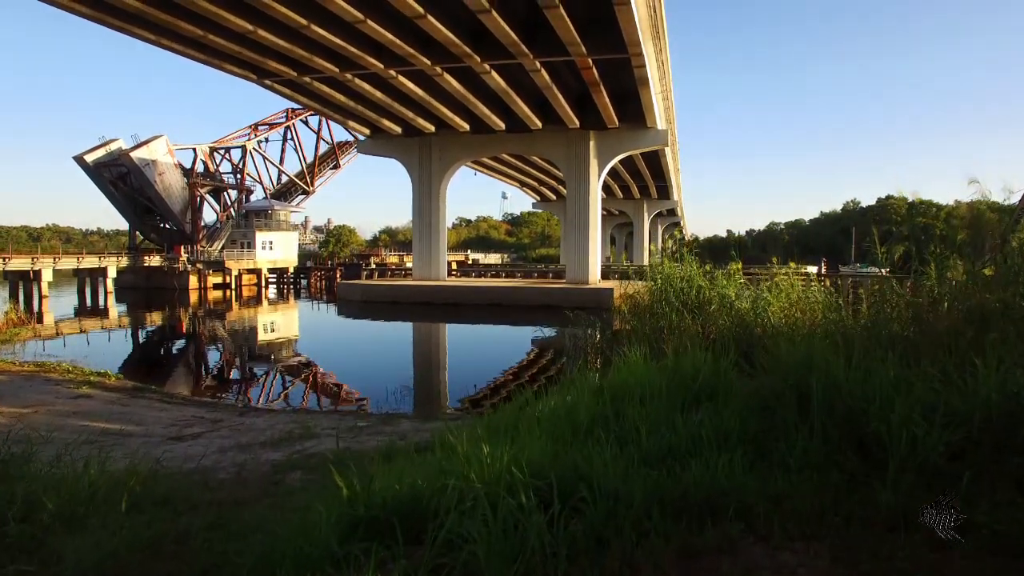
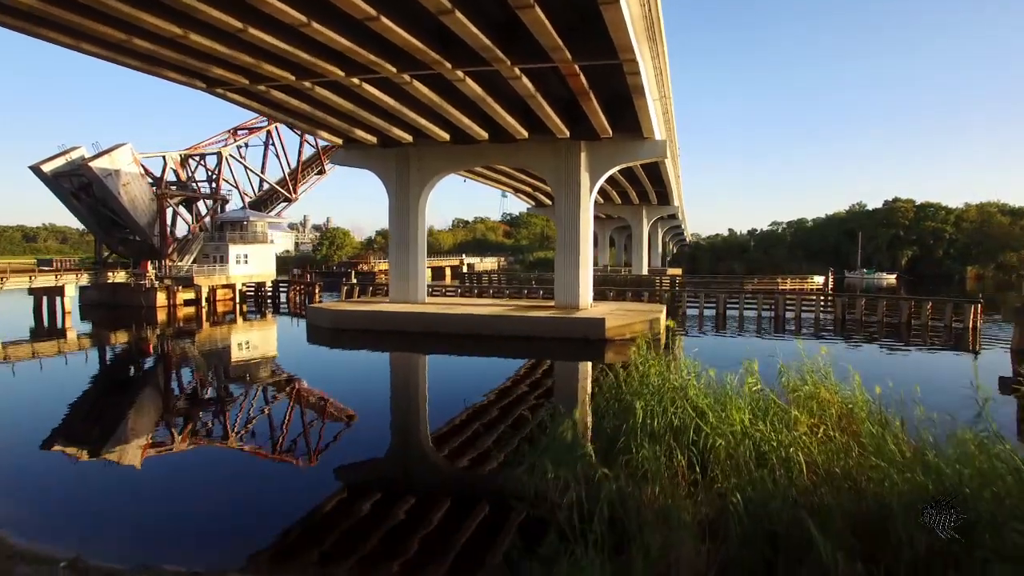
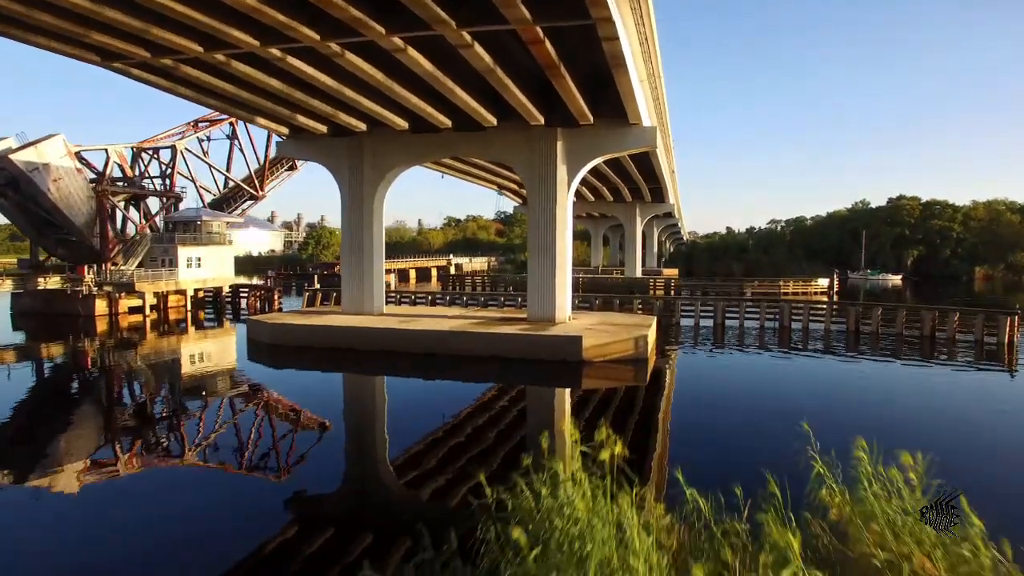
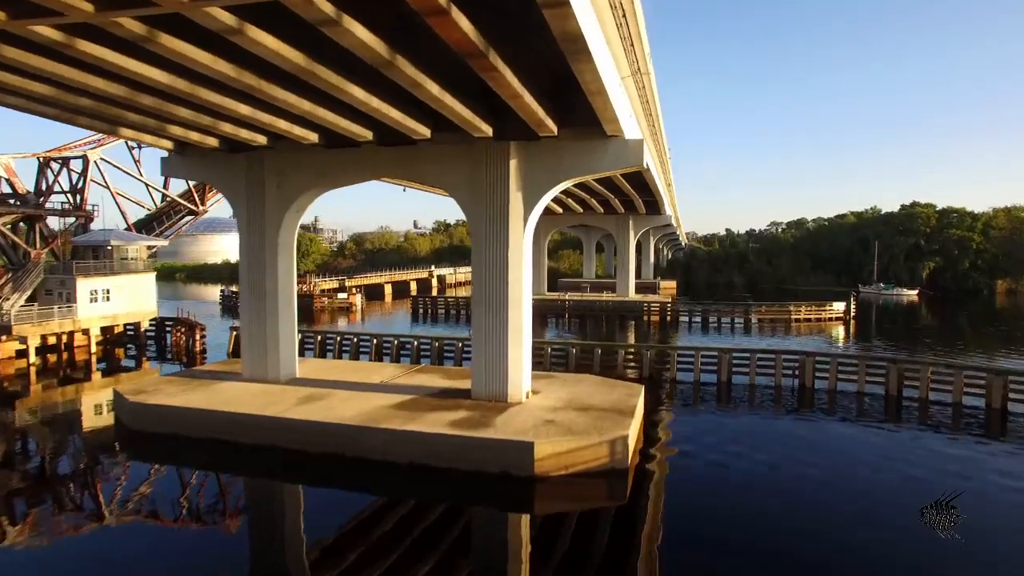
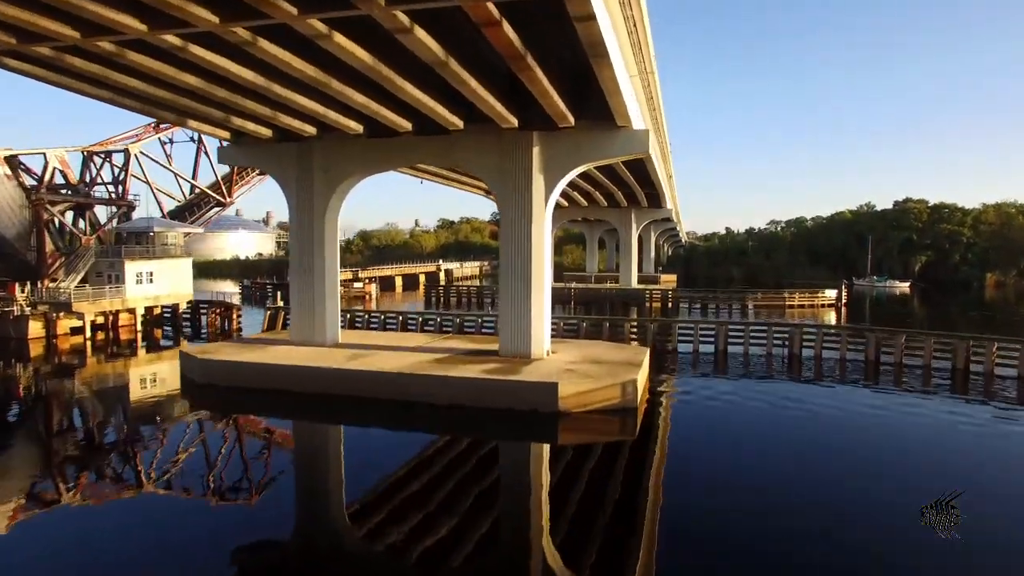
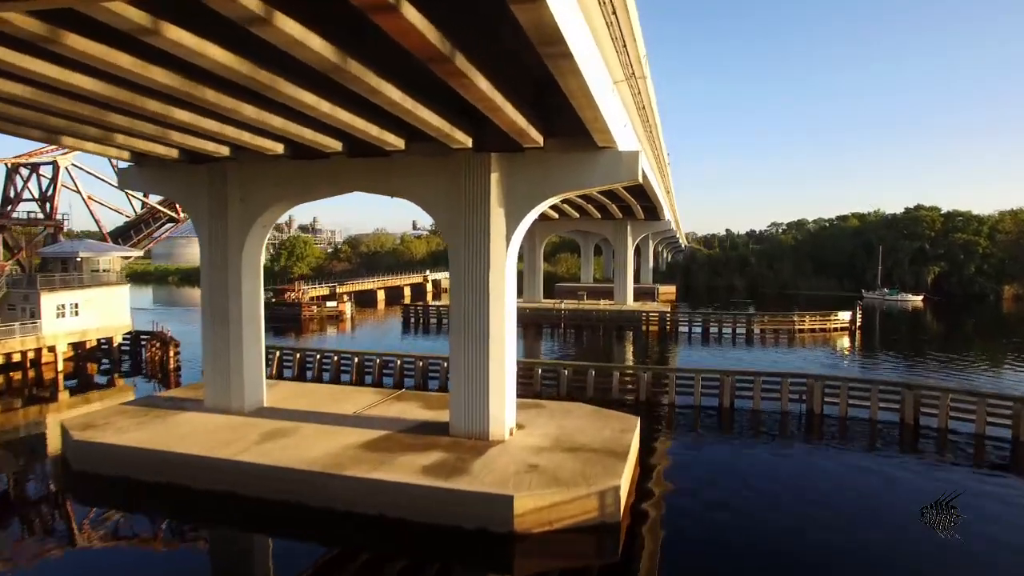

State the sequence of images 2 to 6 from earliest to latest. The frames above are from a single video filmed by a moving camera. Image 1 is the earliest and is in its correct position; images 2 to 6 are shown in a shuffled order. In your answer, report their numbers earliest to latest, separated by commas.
2, 3, 5, 4, 6
